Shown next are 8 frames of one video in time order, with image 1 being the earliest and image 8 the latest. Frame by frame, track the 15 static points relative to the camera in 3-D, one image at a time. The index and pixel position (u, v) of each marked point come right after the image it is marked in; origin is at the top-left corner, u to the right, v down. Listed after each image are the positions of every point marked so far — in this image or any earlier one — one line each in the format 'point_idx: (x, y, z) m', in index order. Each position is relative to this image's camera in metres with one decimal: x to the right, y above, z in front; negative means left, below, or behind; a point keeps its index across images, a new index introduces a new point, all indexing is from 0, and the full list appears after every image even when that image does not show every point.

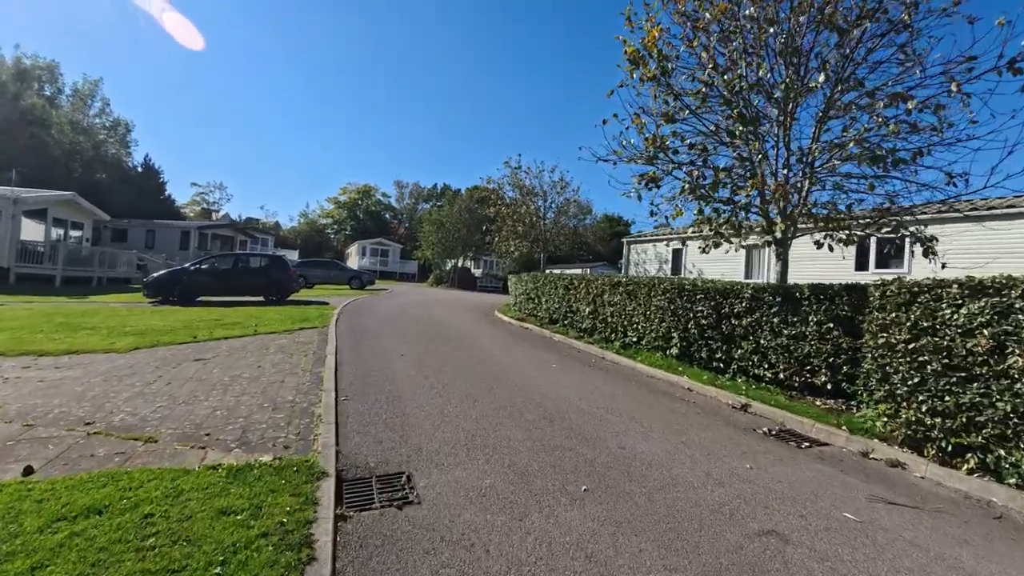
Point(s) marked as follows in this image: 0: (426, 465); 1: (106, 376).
0: (-0.9, -1.8, +4.8) m
1: (-6.7, -1.5, +7.9) m
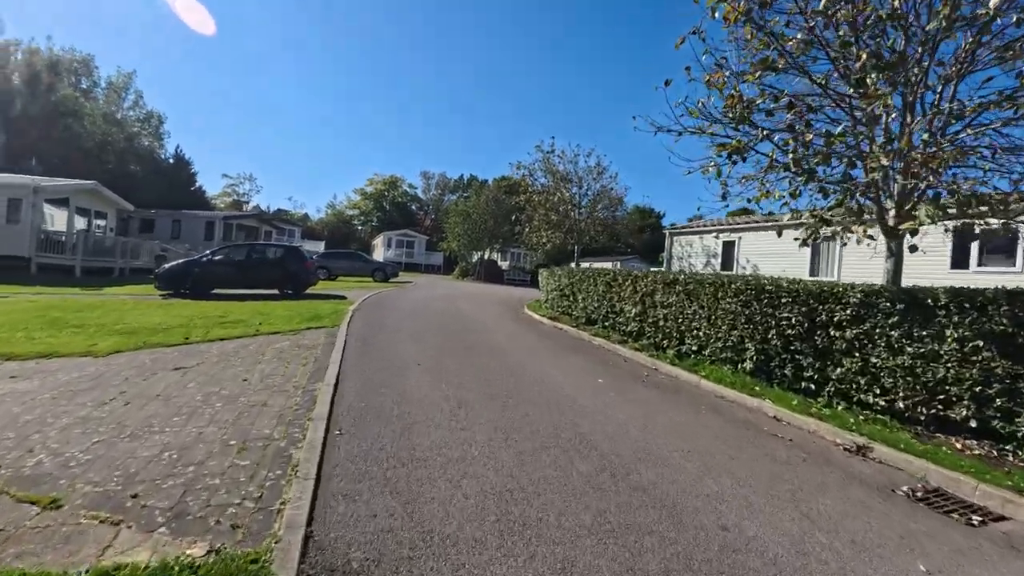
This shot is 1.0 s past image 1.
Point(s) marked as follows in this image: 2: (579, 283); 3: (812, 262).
0: (-0.5, -1.8, +3.1) m
1: (-6.2, -1.4, +6.5) m
2: (+2.1, +0.2, +15.5) m
3: (+10.2, +0.9, +16.2) m
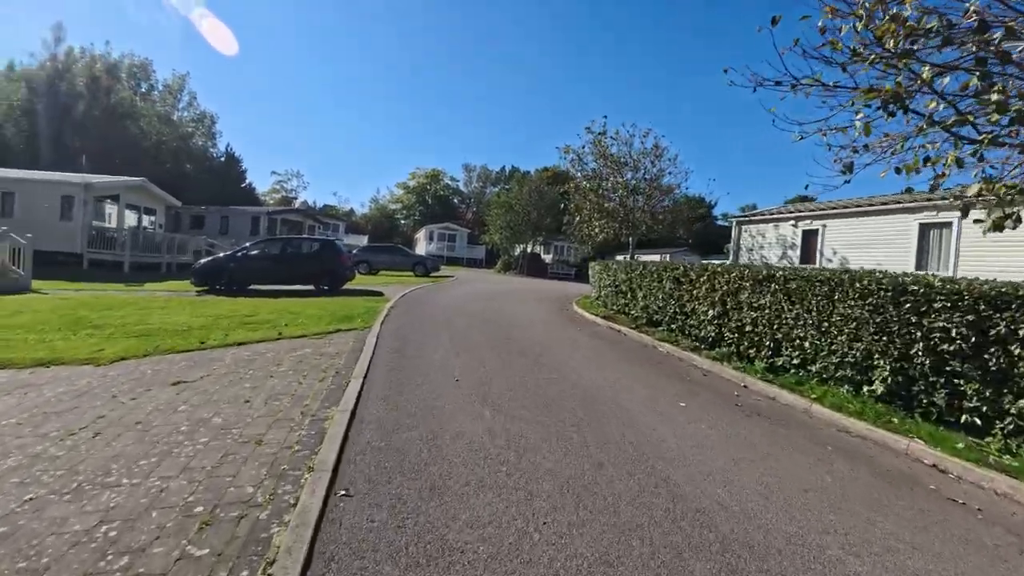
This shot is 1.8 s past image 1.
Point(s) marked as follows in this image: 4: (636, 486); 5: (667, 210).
0: (-0.1, -1.9, +1.6) m
1: (-5.5, -1.4, +5.5) m
2: (+3.5, +0.3, +13.7) m
3: (+11.7, +1.0, +13.7) m
4: (+1.1, -1.7, +4.2) m
5: (+6.1, +3.0, +18.7) m
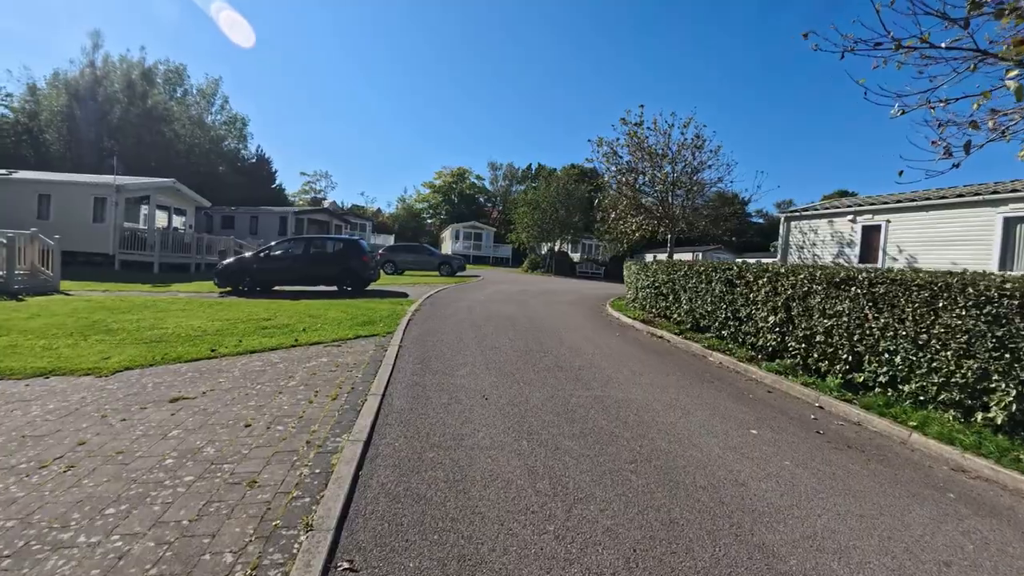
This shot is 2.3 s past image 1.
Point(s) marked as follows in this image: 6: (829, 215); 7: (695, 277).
0: (+0.1, -2.0, +0.7) m
1: (-5.1, -1.5, +4.8) m
2: (+4.3, +0.3, +12.5) m
3: (+12.5, +0.9, +12.1) m
4: (+1.4, -1.8, +3.2) m
5: (+7.2, +3.0, +17.4) m
6: (+10.6, +2.5, +16.0) m
7: (+4.5, +0.2, +11.6) m
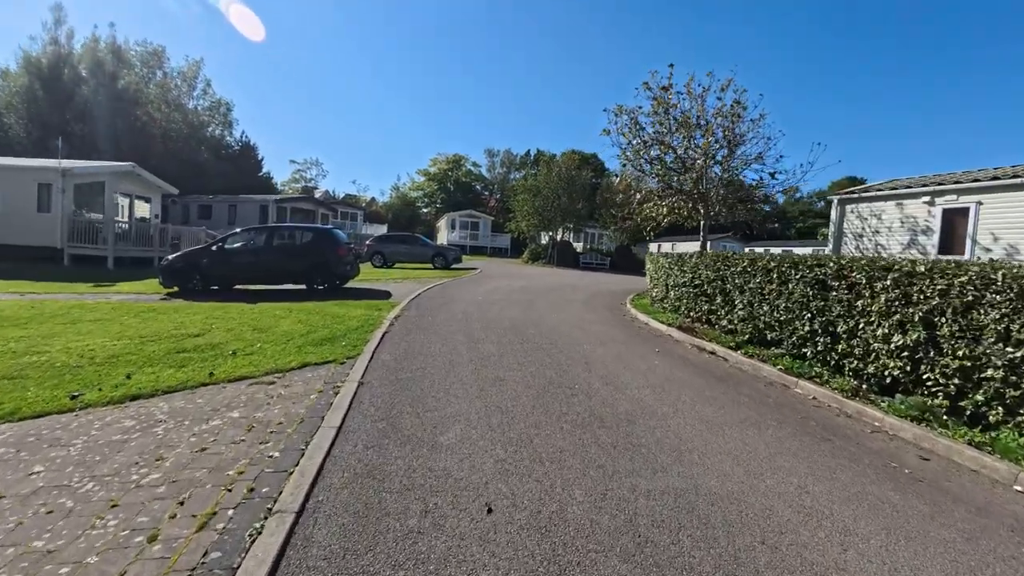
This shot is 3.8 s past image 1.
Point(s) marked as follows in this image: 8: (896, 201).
0: (+0.3, -2.3, -2.0) m
1: (-4.9, -1.7, +2.1) m
2: (+4.4, +0.3, +9.8) m
3: (+12.6, +1.0, +9.4) m
4: (+1.6, -2.0, +0.5) m
5: (+7.3, +3.1, +14.7) m
6: (+10.7, +2.6, +13.3) m
7: (+4.6, +0.2, +8.9) m
8: (+10.8, +2.4, +13.4) m
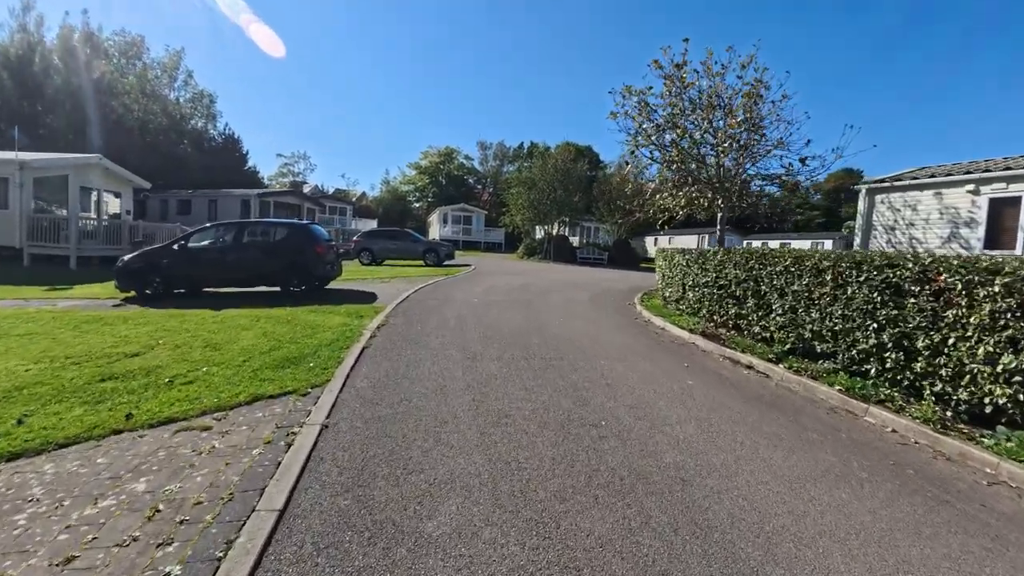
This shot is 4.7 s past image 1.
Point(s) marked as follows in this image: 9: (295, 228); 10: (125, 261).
0: (+0.5, -2.5, -3.4) m
1: (-4.7, -1.9, +0.7) m
2: (+4.5, +0.2, +8.5) m
3: (+12.6, +1.0, +8.2) m
4: (+1.8, -2.2, -0.8) m
5: (+7.2, +3.2, +13.4) m
6: (+10.7, +2.6, +12.0) m
7: (+4.6, +0.2, +7.6) m
8: (+10.7, +2.5, +12.2) m
9: (-6.0, +1.7, +13.3) m
10: (-10.0, +0.7, +12.4) m
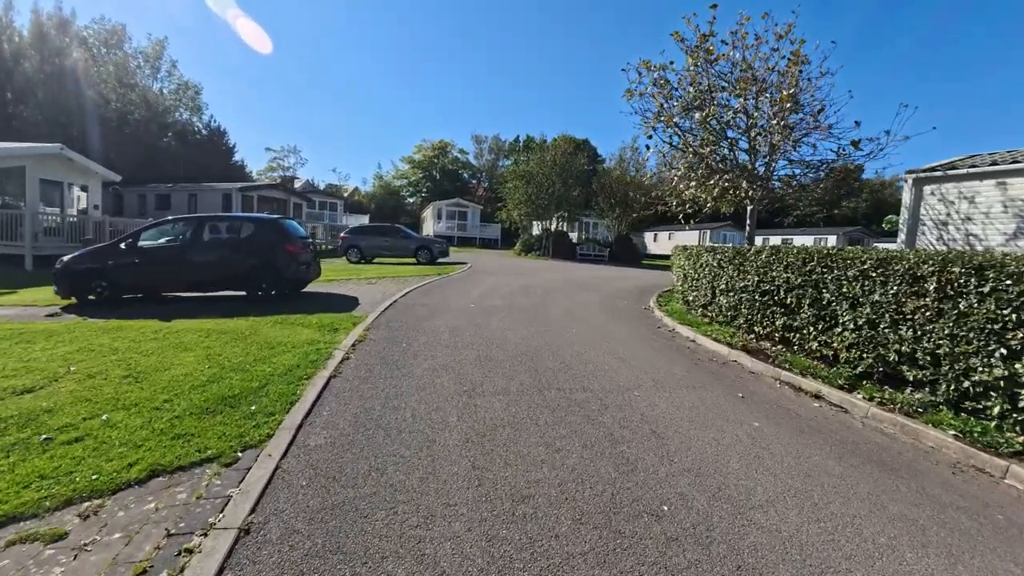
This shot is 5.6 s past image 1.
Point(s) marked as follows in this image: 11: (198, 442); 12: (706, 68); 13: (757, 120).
0: (+0.8, -2.7, -4.9) m
1: (-4.5, -2.1, -0.9) m
2: (+4.6, +0.1, +6.9) m
3: (+12.7, +0.9, +6.7) m
4: (+2.0, -2.4, -2.4) m
5: (+7.3, +3.1, +11.8) m
6: (+10.7, +2.6, +10.5) m
7: (+4.7, +0.1, +6.0) m
8: (+10.8, +2.4, +10.6) m
9: (-6.0, +1.6, +11.6) m
10: (-10.0, +0.6, +10.7) m
11: (-2.6, -1.3, +4.1) m
12: (+4.4, +5.0, +10.9) m
13: (+5.3, +3.7, +10.8) m
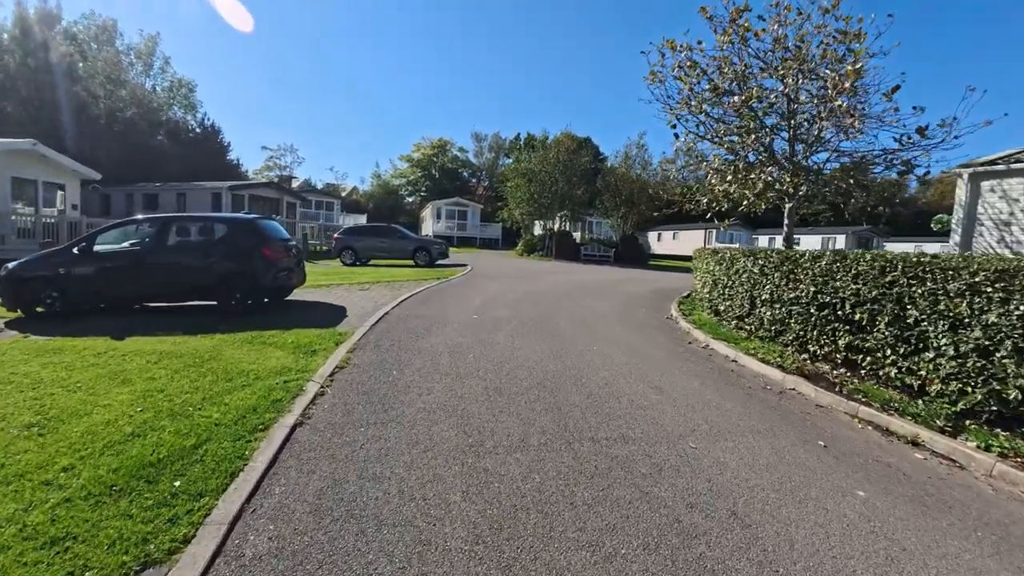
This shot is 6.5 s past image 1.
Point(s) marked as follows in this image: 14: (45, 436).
0: (+0.9, -2.9, -6.2) m
1: (-4.3, -2.4, -2.2) m
2: (+4.8, -0.1, +5.6) m
3: (+12.9, +0.7, +5.5) m
4: (+2.2, -2.6, -3.7) m
5: (+7.4, +2.9, +10.5) m
6: (+10.9, +2.4, +9.2) m
7: (+4.9, -0.1, +4.7) m
8: (+11.0, +2.3, +9.4) m
9: (-5.8, +1.4, +10.3) m
10: (-9.8, +0.4, +9.4) m
11: (-2.4, -1.5, +2.8) m
12: (+4.5, +4.9, +9.6) m
13: (+5.5, +3.5, +9.5) m
14: (-4.1, -1.3, +4.3) m
